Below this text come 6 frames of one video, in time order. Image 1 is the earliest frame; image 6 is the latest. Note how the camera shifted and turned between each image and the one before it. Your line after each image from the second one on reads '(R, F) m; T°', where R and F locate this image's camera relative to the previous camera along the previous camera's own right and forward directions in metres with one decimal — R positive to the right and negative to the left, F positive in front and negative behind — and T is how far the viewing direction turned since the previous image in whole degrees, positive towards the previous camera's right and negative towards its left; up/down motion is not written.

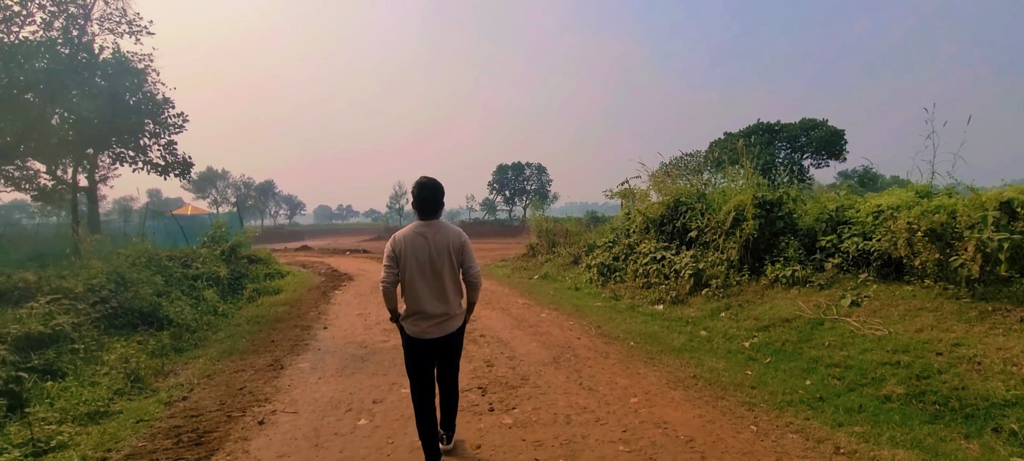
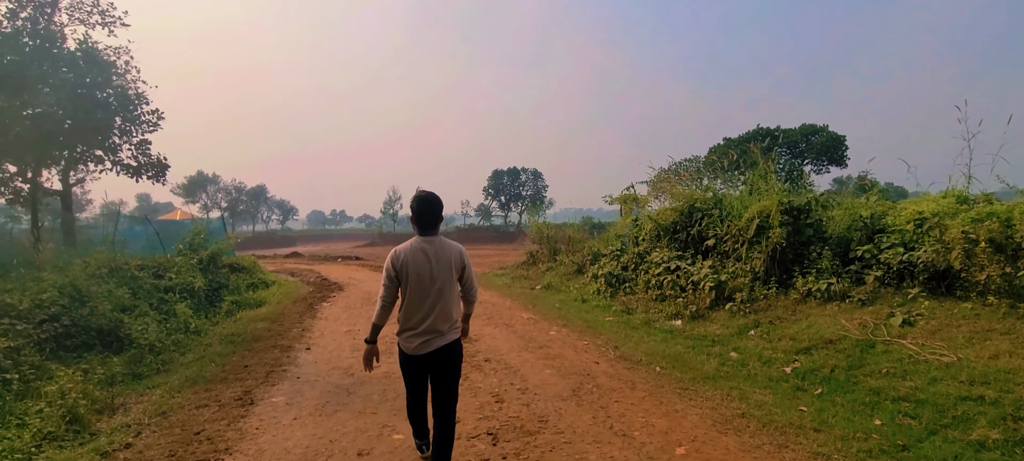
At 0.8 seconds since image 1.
(-0.2, +0.8) m; +1°
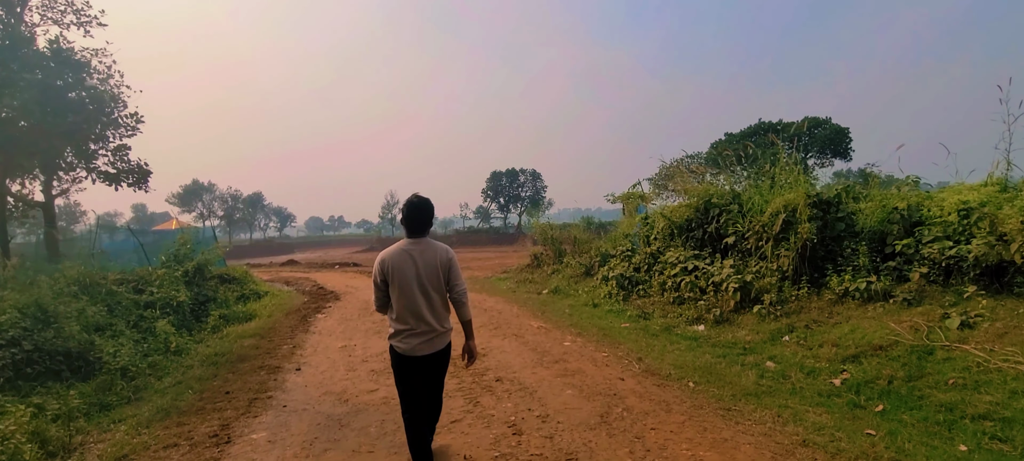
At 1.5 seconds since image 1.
(-0.1, +0.6) m; 0°
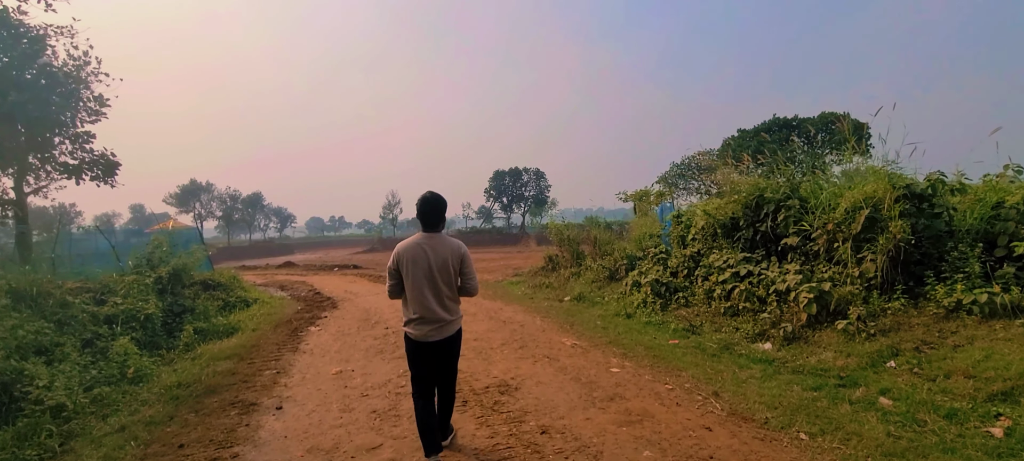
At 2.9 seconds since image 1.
(-0.4, +1.3) m; 0°
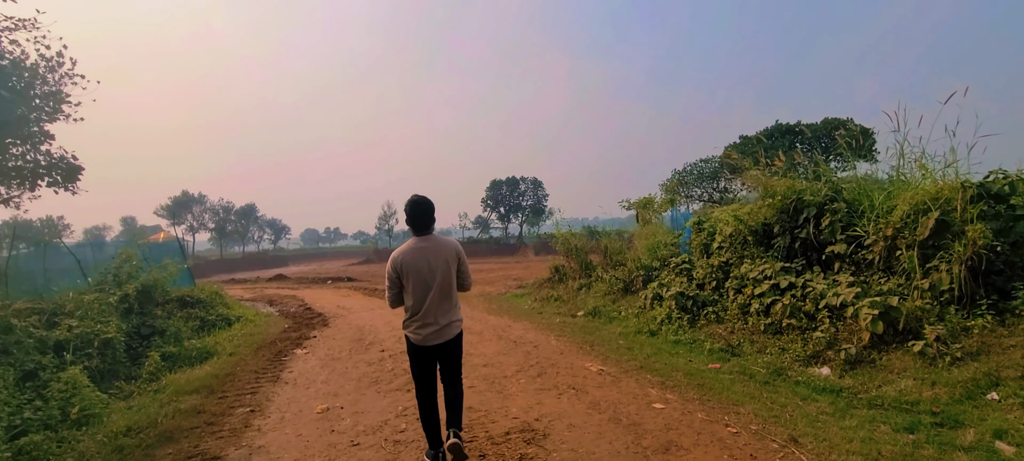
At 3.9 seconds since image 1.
(-0.2, +0.9) m; 0°
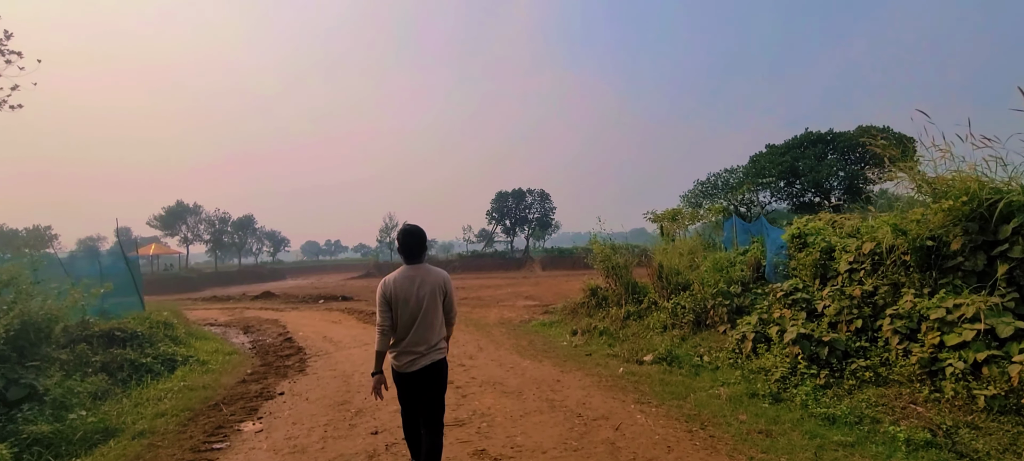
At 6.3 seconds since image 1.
(-0.6, +2.6) m; 0°
